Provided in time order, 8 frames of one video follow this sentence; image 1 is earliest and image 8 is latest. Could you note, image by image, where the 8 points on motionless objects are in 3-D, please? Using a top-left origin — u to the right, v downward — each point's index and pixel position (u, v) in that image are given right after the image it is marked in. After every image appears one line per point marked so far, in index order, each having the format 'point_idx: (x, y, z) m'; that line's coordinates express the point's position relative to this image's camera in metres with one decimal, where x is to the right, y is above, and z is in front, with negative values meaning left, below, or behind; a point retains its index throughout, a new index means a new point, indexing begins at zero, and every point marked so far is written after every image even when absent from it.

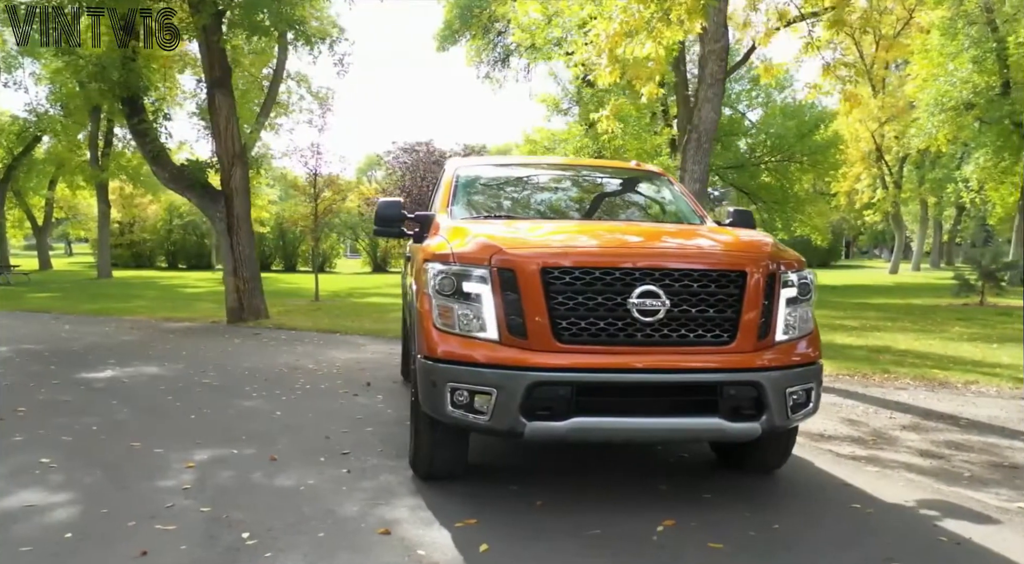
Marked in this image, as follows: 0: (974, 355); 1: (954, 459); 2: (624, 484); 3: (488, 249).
0: (+7.3, -1.1, +12.3) m
1: (+3.1, -1.2, +5.4) m
2: (+0.6, -1.1, +4.3) m
3: (-0.1, +0.2, +4.0) m
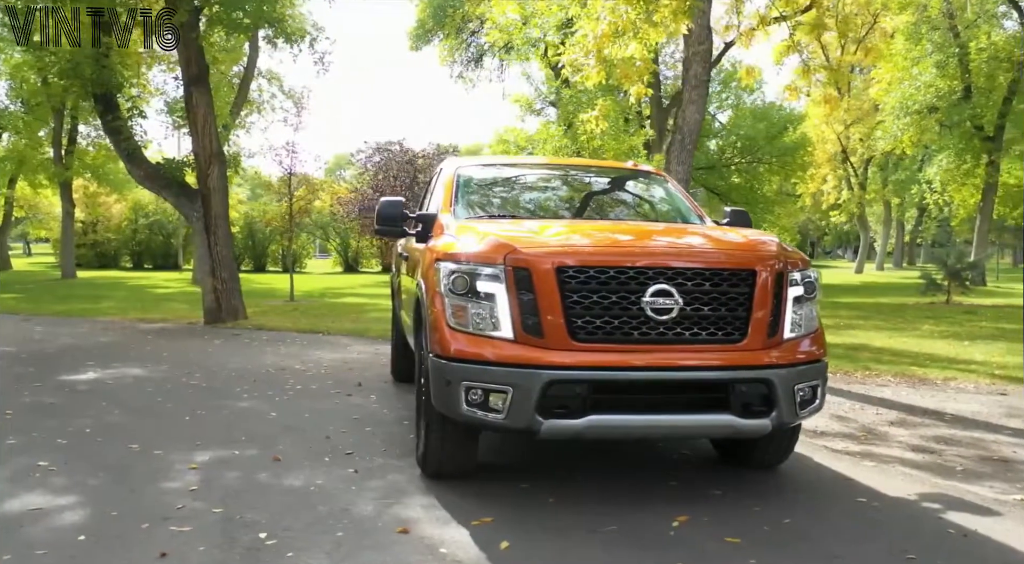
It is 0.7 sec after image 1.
0: (+7.0, -1.1, +12.6) m
1: (+3.1, -1.2, +5.5) m
2: (+0.7, -1.1, +4.4) m
3: (0.0, +0.2, +4.0) m
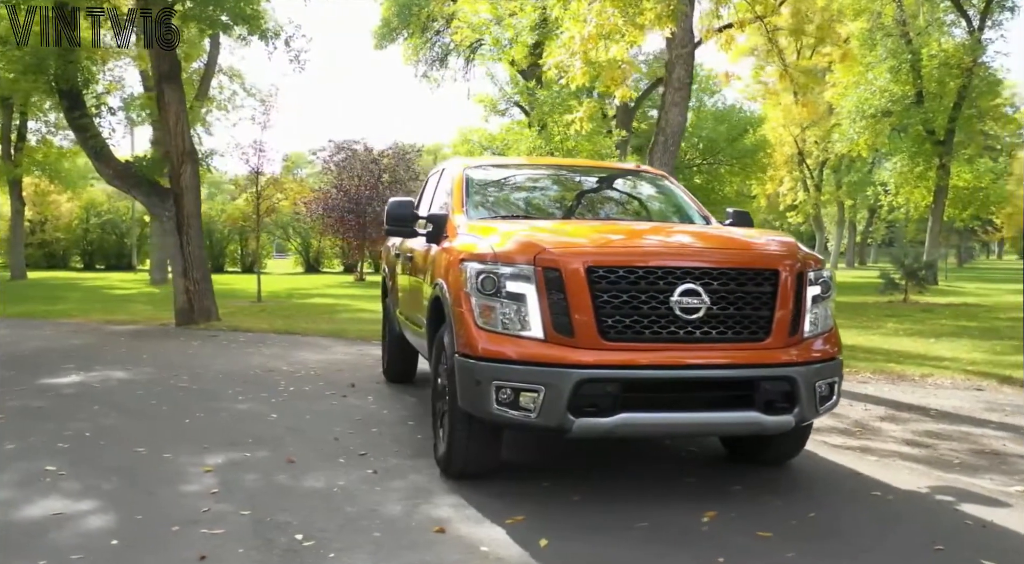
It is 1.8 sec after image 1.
0: (+6.7, -1.1, +13.0) m
1: (+3.1, -1.2, +5.7) m
2: (+0.8, -1.1, +4.5) m
3: (+0.1, +0.2, +4.0) m
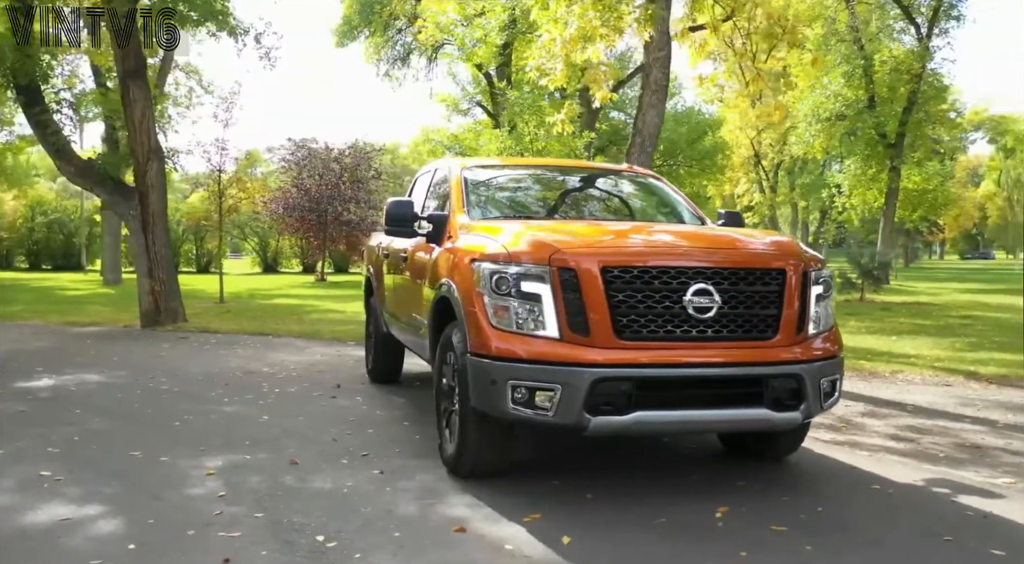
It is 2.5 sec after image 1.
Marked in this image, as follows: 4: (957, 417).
0: (+6.3, -1.1, +13.3) m
1: (+3.1, -1.2, +5.9) m
2: (+0.8, -1.1, +4.5) m
3: (+0.2, +0.2, +4.1) m
4: (+4.0, -1.2, +7.0) m
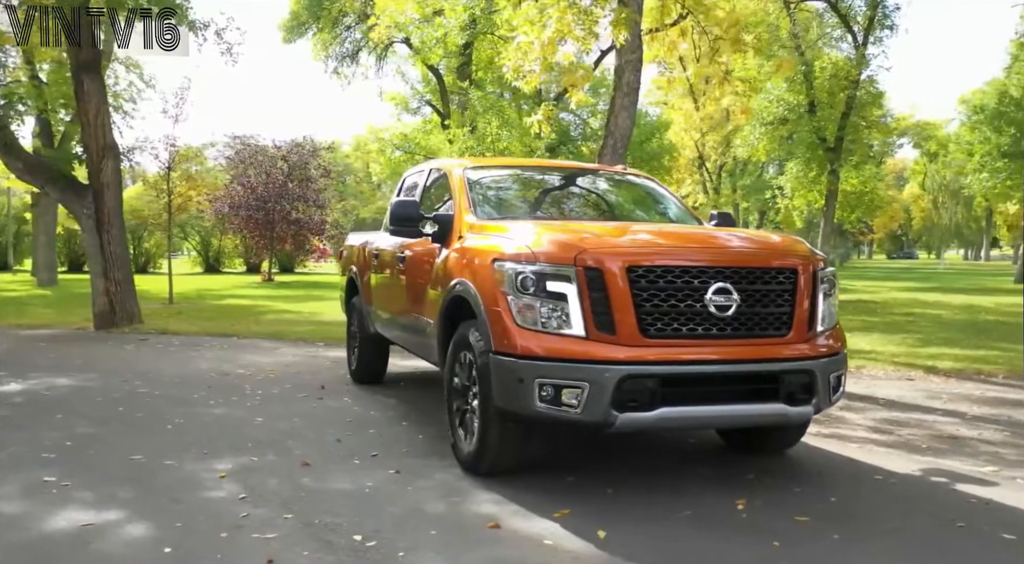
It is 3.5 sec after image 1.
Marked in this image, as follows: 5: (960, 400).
0: (+5.8, -1.1, +13.8) m
1: (+3.1, -1.2, +6.2) m
2: (+0.9, -1.1, +4.7) m
3: (+0.3, +0.2, +4.2) m
4: (+3.9, -1.2, +7.3) m
5: (+4.5, -1.2, +7.9) m
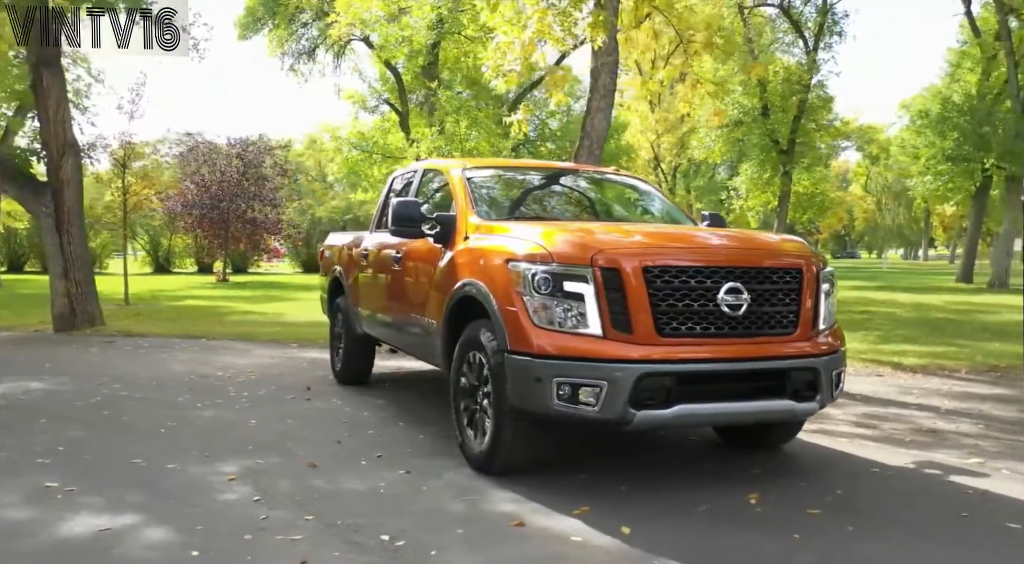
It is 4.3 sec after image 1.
0: (+5.3, -1.1, +14.2) m
1: (+3.1, -1.2, +6.4) m
2: (+1.0, -1.1, +4.8) m
3: (+0.4, +0.2, +4.2) m
4: (+3.8, -1.2, +7.6) m
5: (+4.4, -1.2, +8.2) m
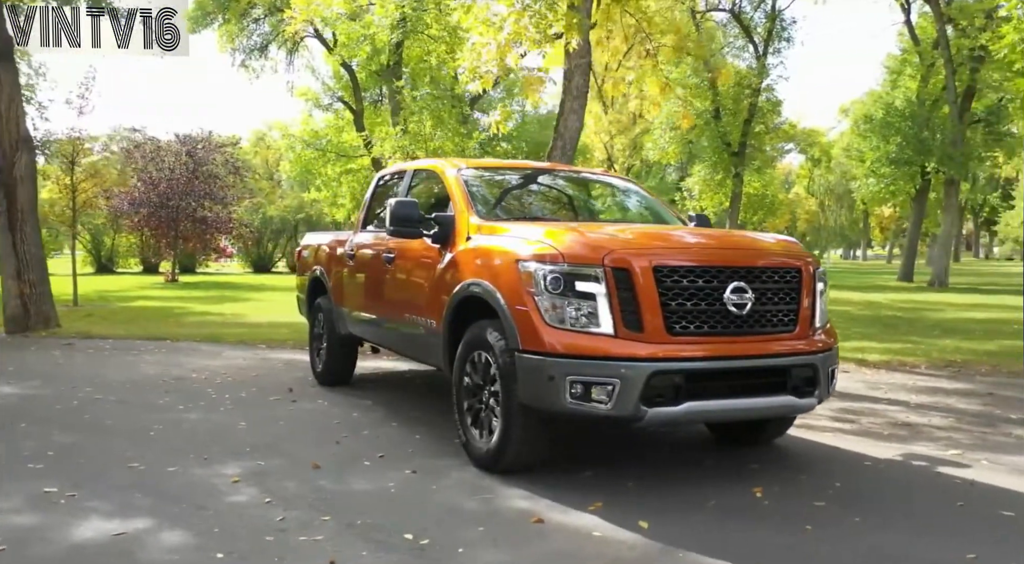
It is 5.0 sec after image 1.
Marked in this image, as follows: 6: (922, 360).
0: (+4.7, -1.1, +14.5) m
1: (+3.0, -1.2, +6.7) m
2: (+1.0, -1.1, +4.9) m
3: (+0.5, +0.2, +4.3) m
4: (+3.7, -1.2, +7.9) m
5: (+4.2, -1.2, +8.5) m
6: (+5.9, -1.1, +11.2) m
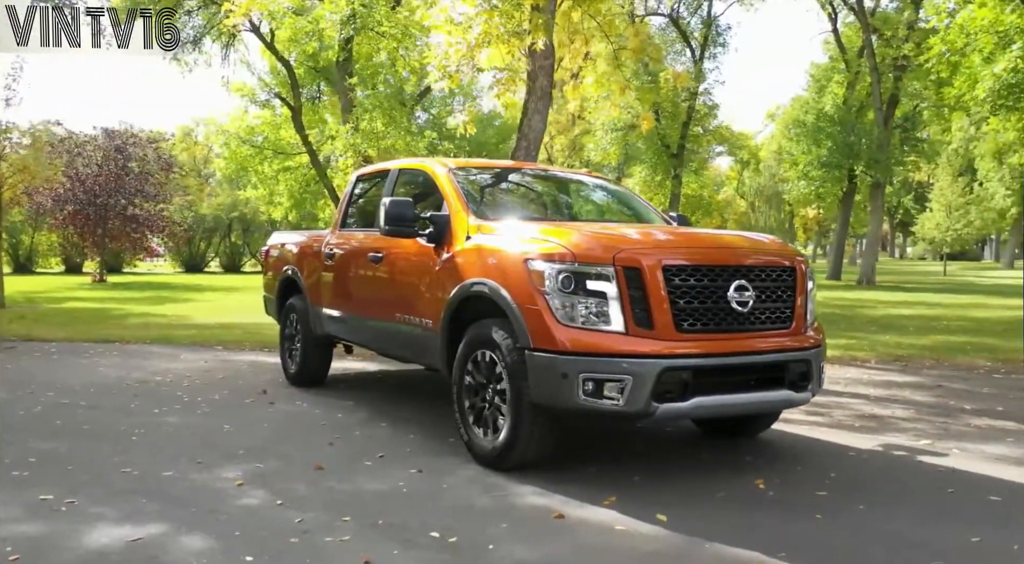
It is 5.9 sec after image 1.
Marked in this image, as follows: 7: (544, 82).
0: (+4.0, -1.0, +14.9) m
1: (+2.9, -1.2, +6.9) m
2: (+1.0, -1.1, +5.0) m
3: (+0.5, +0.2, +4.4) m
4: (+3.4, -1.2, +8.2) m
5: (+3.9, -1.2, +8.9) m
6: (+5.4, -1.1, +11.7) m
7: (+0.5, +2.9, +11.4) m
